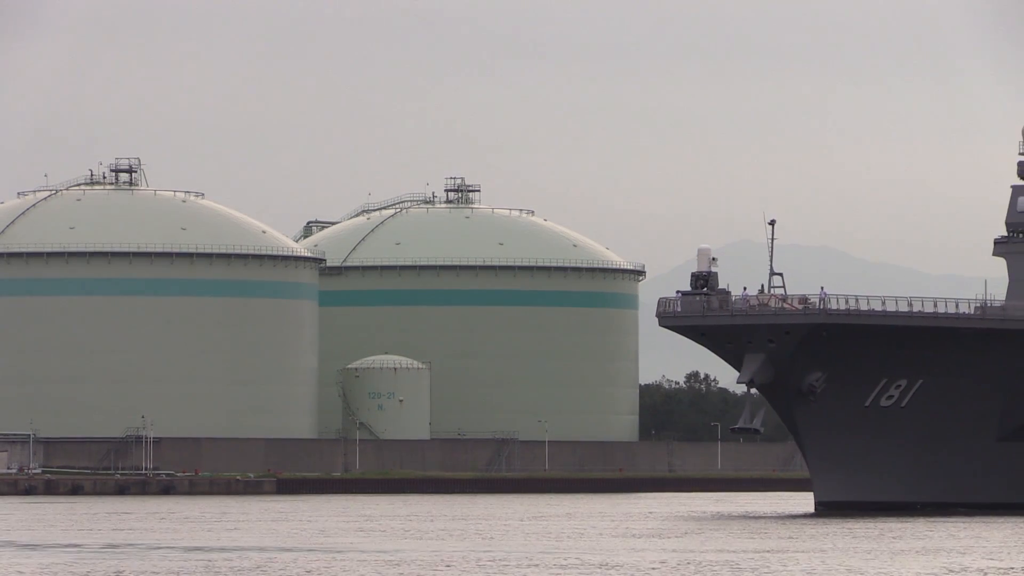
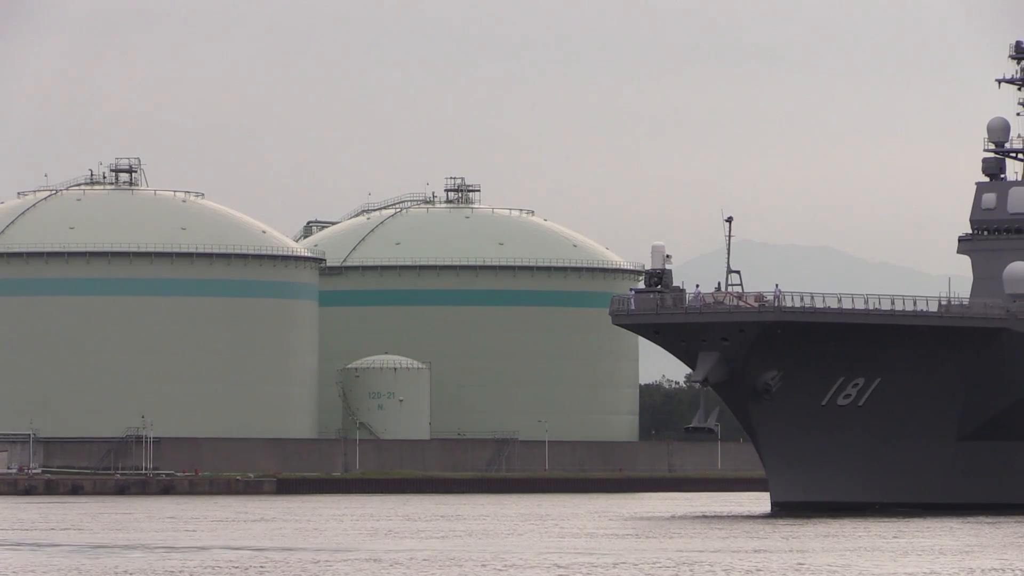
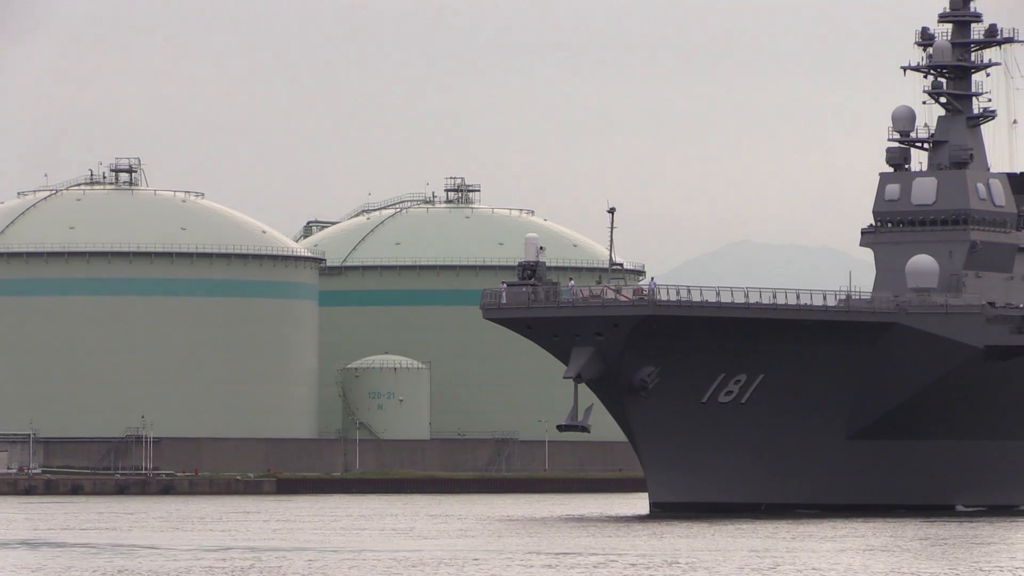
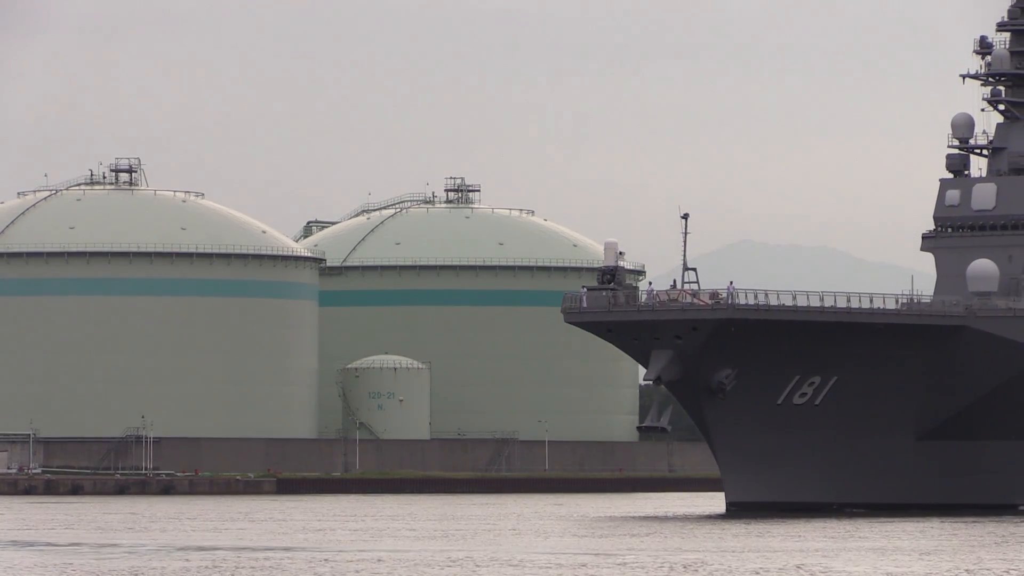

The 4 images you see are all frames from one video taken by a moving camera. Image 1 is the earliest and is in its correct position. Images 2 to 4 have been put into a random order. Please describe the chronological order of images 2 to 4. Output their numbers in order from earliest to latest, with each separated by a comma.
2, 4, 3
